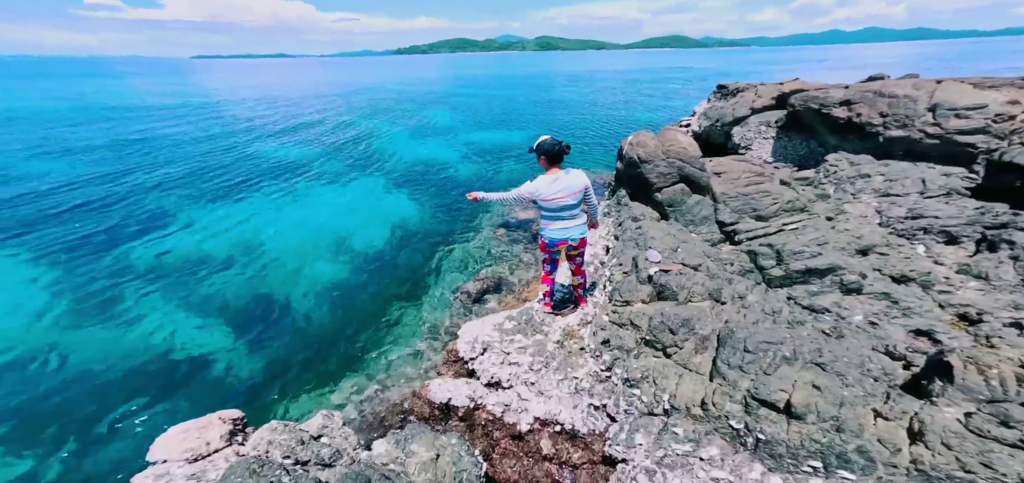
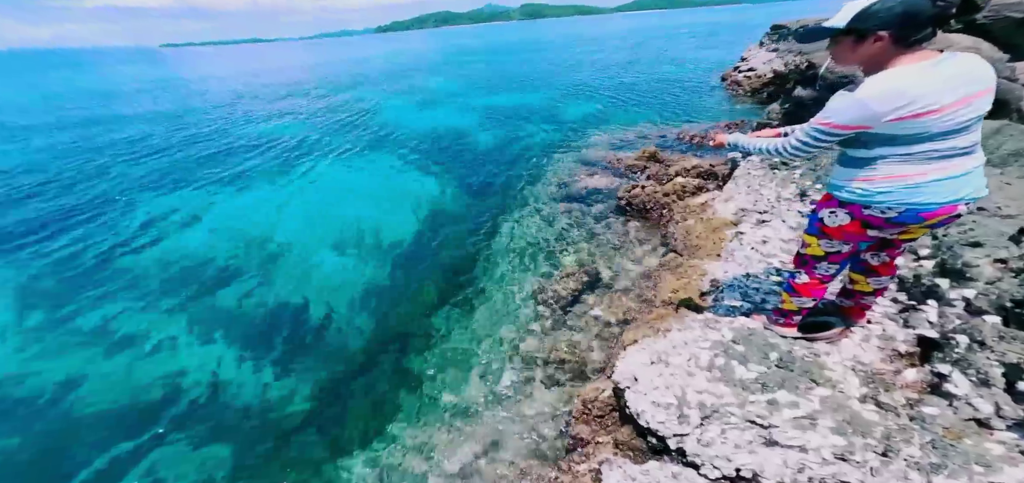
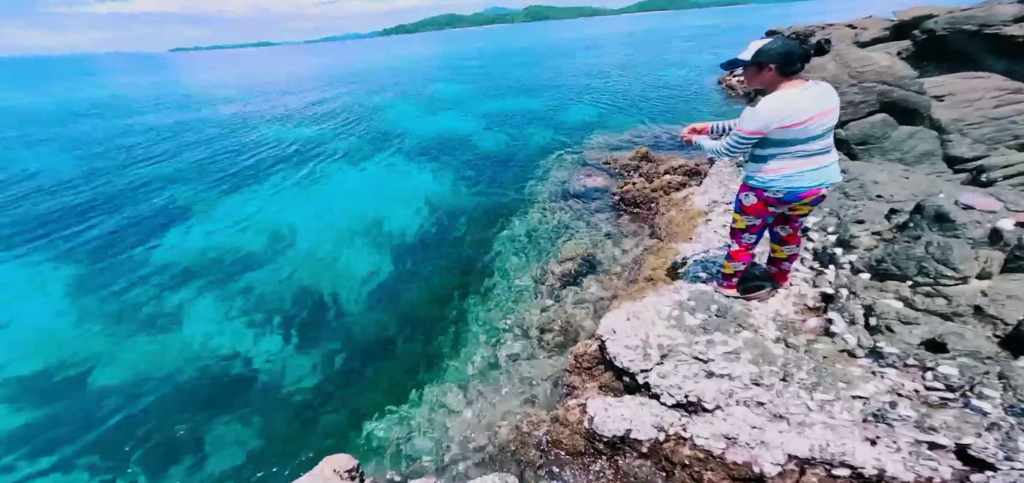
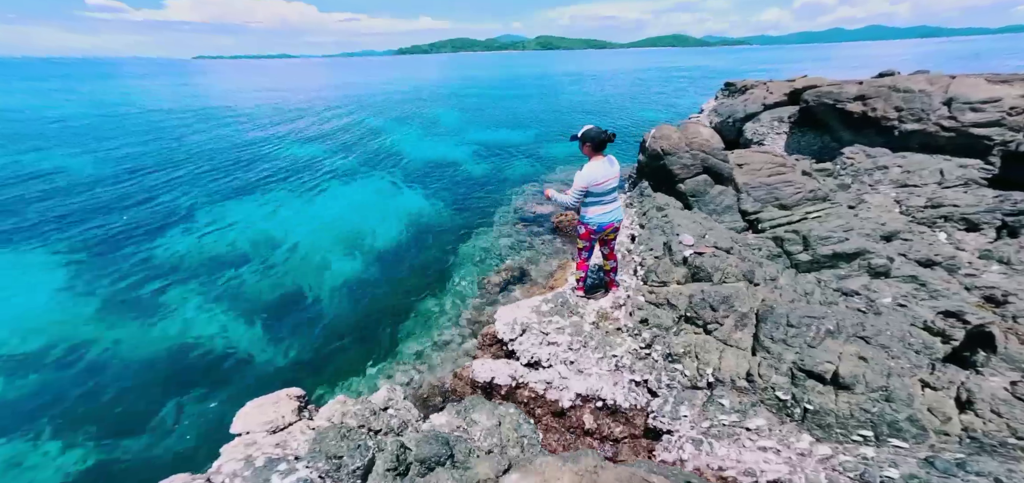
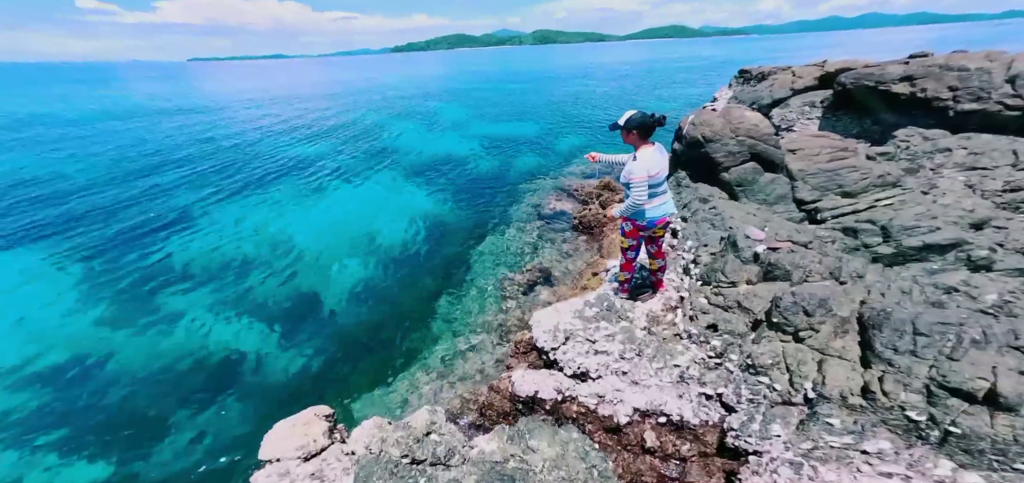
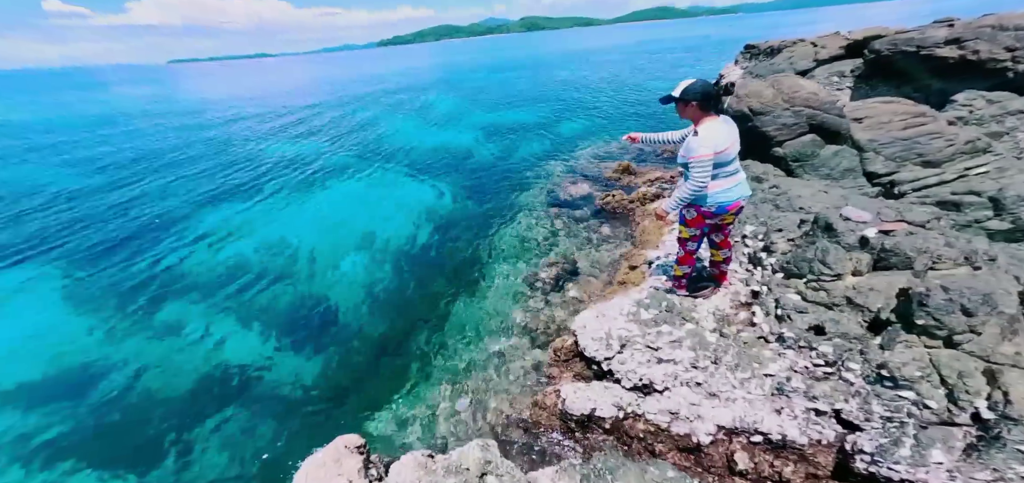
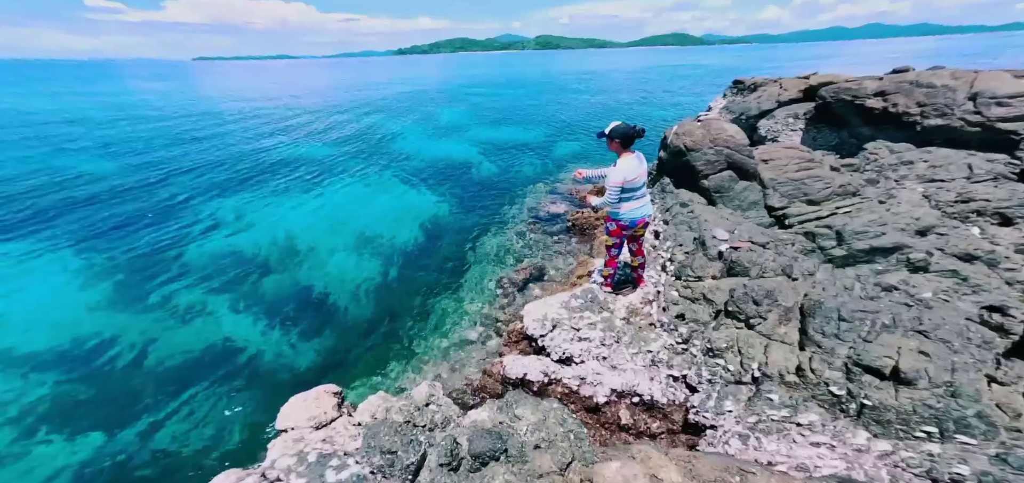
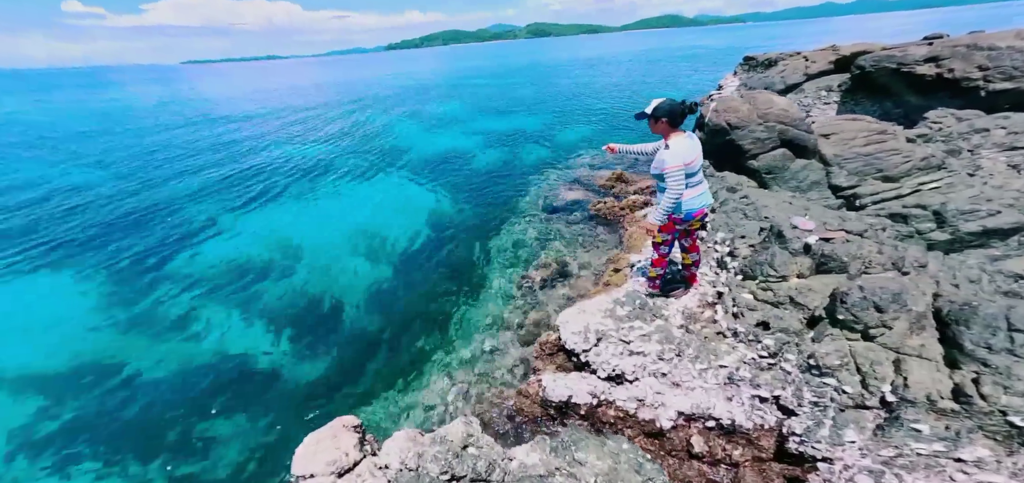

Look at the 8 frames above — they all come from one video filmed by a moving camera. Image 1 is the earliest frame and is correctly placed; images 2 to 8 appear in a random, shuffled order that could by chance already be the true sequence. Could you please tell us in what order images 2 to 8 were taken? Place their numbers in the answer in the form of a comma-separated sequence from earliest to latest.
4, 7, 5, 8, 6, 3, 2
